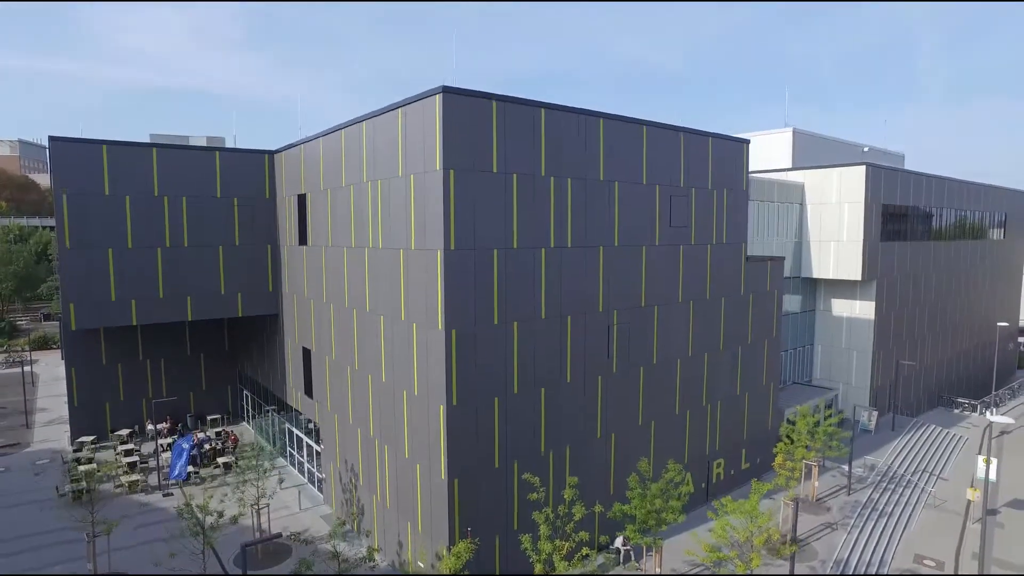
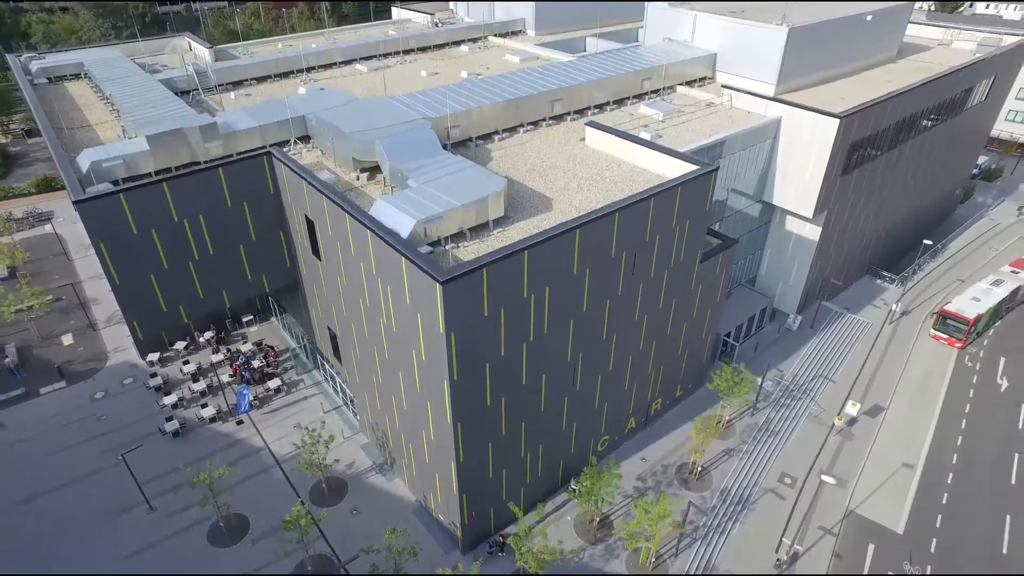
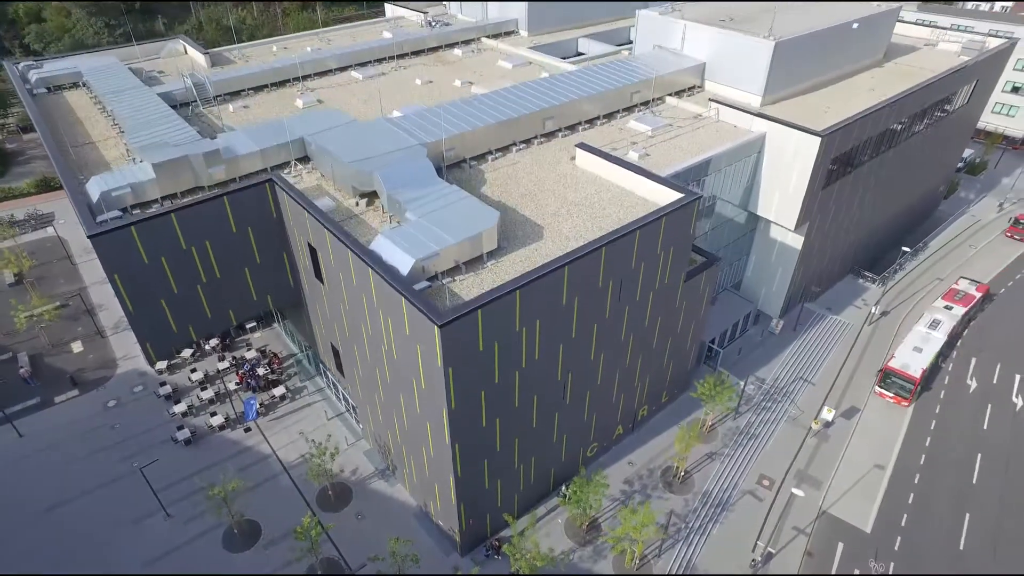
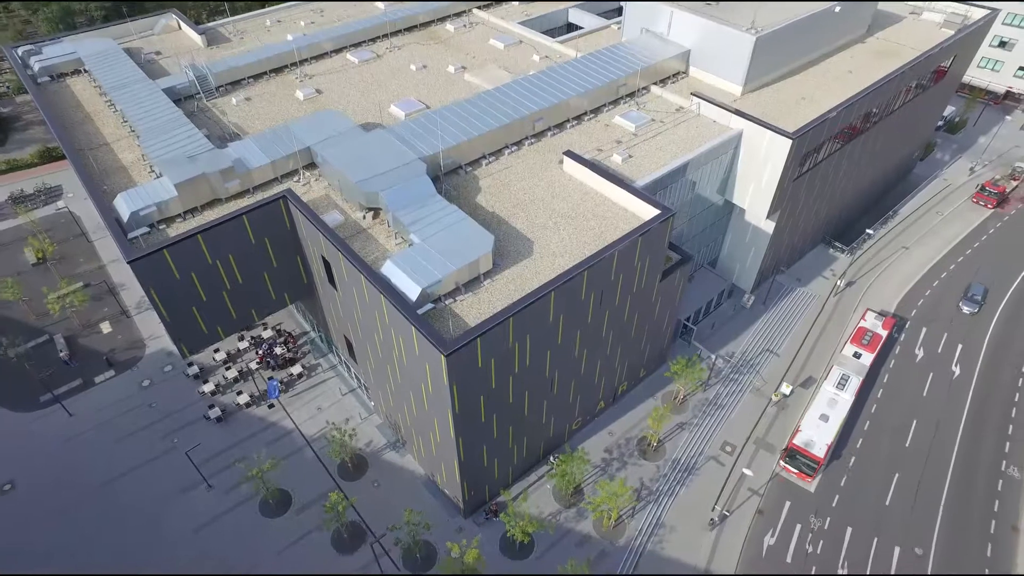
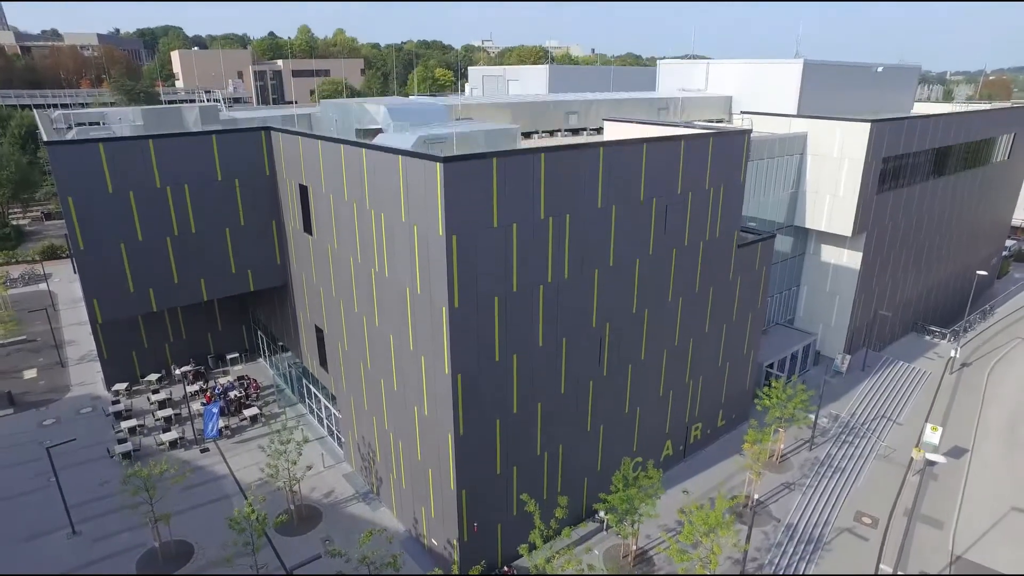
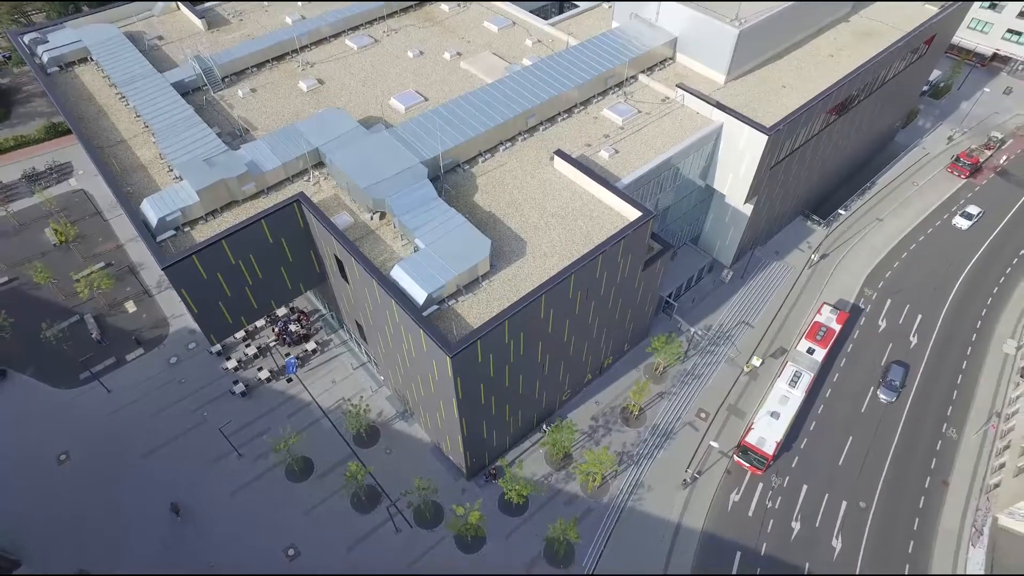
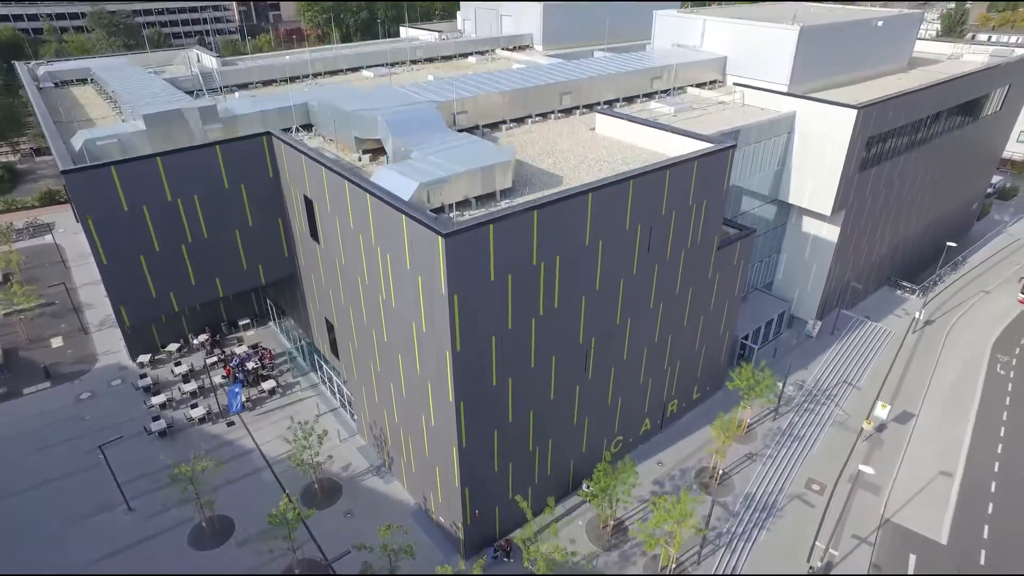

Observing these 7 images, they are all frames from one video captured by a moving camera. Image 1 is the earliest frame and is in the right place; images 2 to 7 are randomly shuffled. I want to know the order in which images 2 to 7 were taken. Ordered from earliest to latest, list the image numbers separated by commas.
5, 7, 2, 3, 4, 6
